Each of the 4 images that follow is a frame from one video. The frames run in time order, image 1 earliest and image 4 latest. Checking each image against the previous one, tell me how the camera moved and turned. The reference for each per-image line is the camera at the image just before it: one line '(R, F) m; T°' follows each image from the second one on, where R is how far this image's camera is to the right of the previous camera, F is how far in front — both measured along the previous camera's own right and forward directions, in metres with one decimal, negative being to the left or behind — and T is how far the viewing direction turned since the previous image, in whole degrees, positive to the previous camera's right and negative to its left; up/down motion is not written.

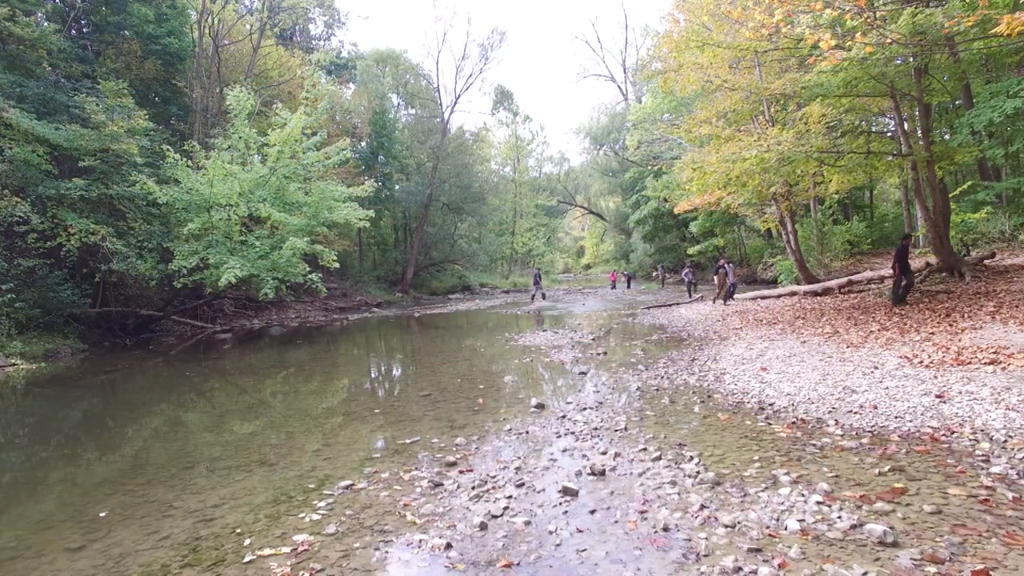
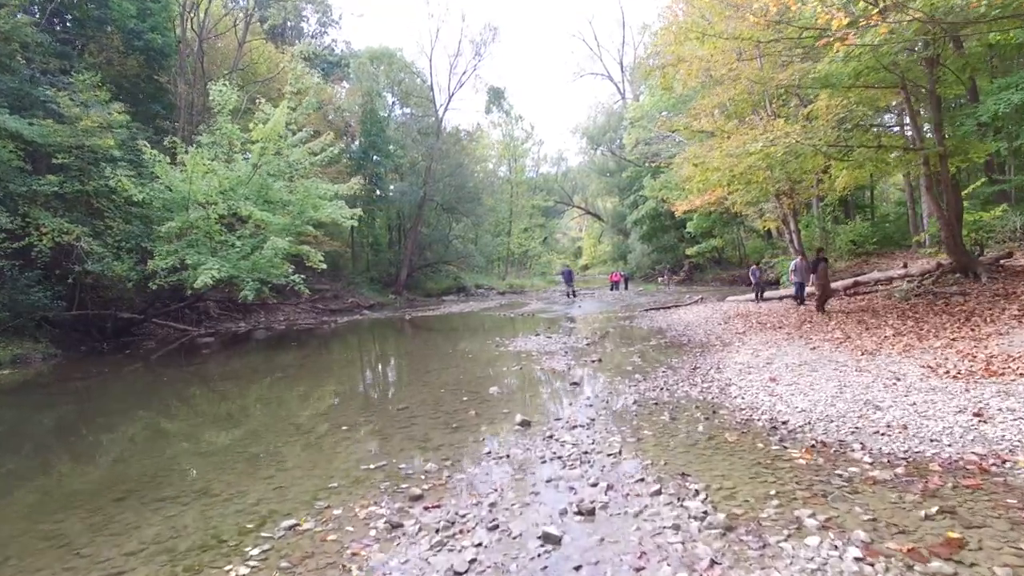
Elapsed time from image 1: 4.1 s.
(+0.2, +0.7) m; 0°
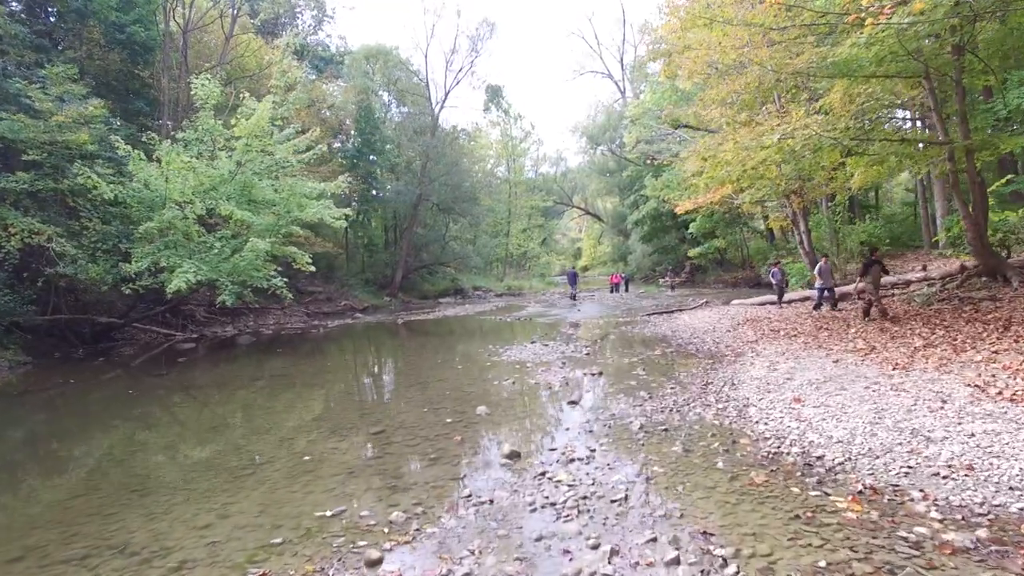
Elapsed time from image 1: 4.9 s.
(+0.1, +0.9) m; 0°
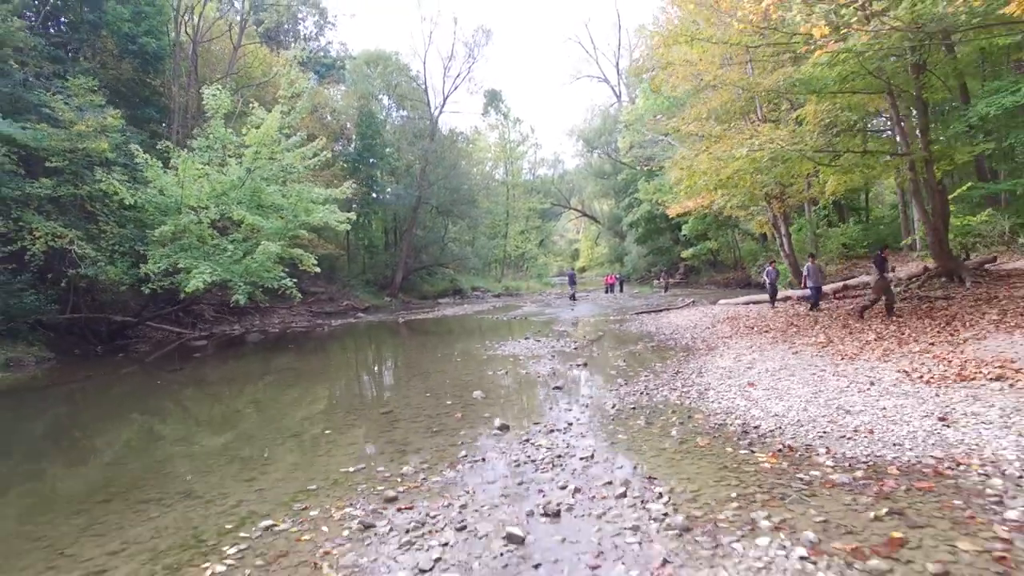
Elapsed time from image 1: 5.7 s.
(+0.1, -1.0) m; 0°
